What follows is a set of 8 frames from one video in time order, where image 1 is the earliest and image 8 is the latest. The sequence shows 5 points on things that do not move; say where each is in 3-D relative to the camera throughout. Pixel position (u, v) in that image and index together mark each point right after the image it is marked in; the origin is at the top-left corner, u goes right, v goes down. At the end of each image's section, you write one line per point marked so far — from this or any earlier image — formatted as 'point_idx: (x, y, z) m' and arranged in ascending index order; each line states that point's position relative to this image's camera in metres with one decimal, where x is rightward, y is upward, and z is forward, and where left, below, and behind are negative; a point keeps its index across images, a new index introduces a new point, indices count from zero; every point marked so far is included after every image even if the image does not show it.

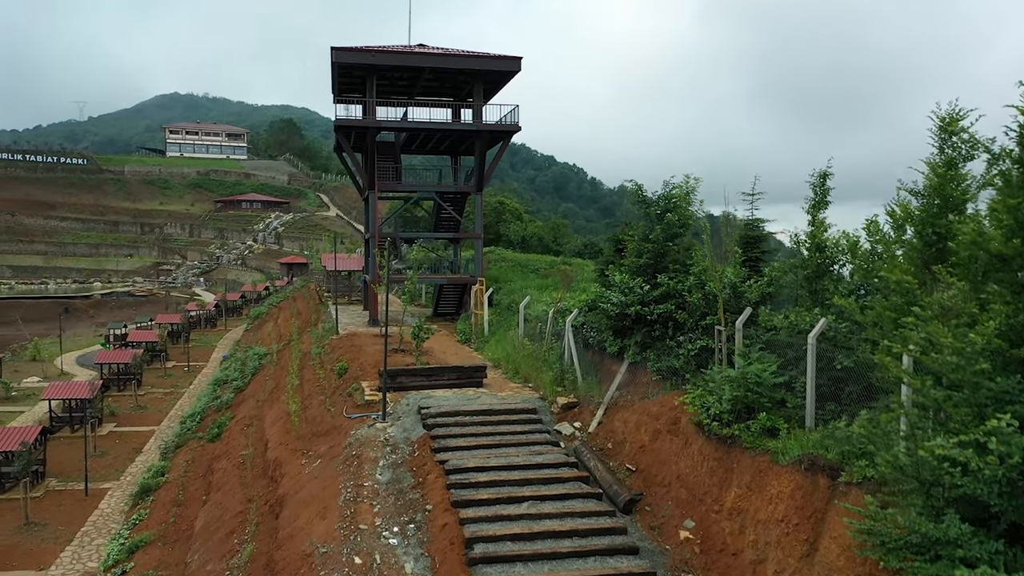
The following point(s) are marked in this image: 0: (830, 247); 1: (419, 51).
0: (+3.2, +0.4, +8.5) m
1: (-2.1, +5.4, +19.2) m
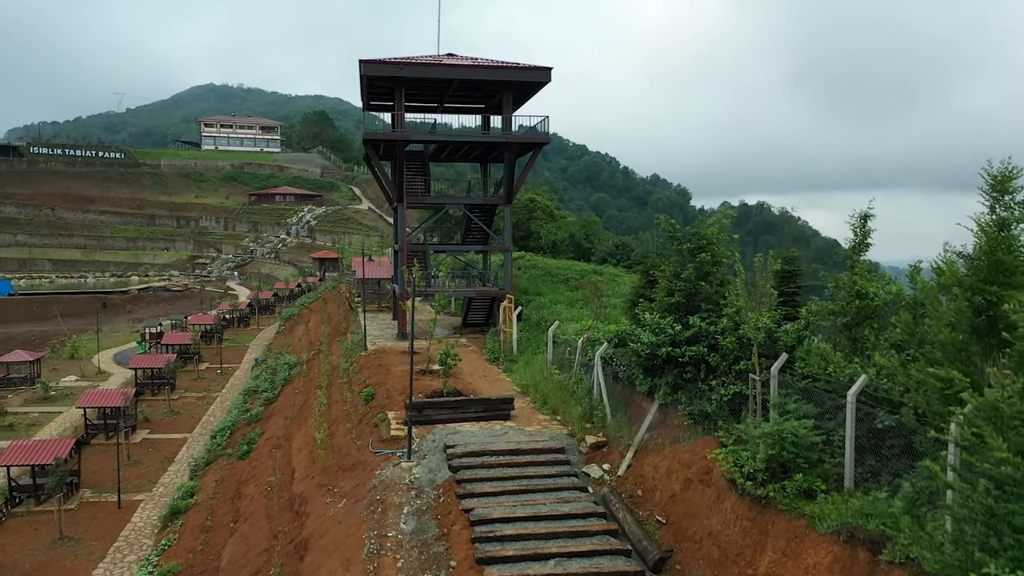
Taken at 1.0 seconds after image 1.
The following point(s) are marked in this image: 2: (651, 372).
0: (+3.5, -0.1, +8.2) m
1: (-1.5, +5.1, +19.0) m
2: (+1.7, -1.0, +9.8) m
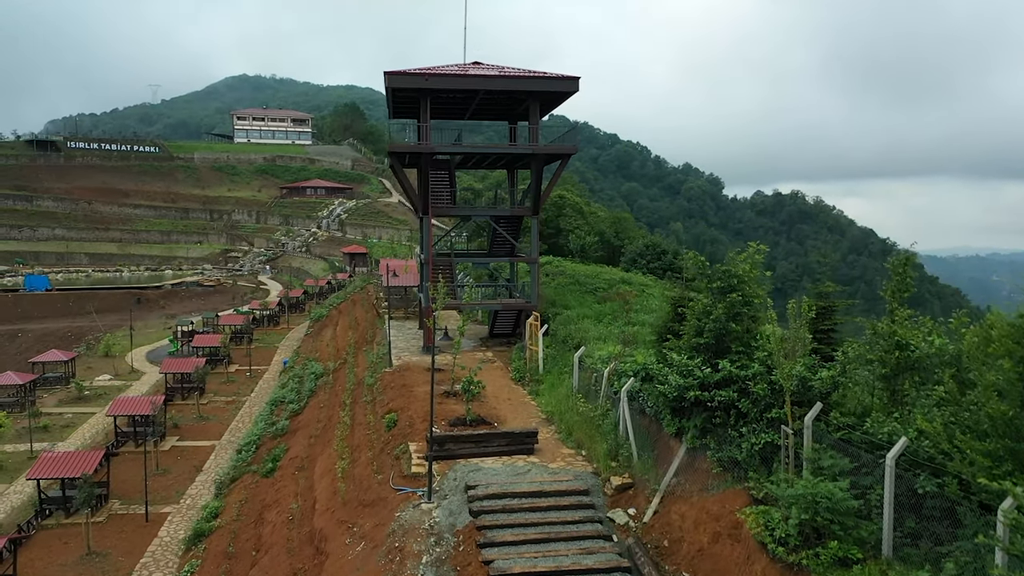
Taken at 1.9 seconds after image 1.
0: (+3.7, -0.5, +7.7) m
1: (-0.9, +4.8, +18.7) m
2: (+1.9, -1.4, +9.5) m
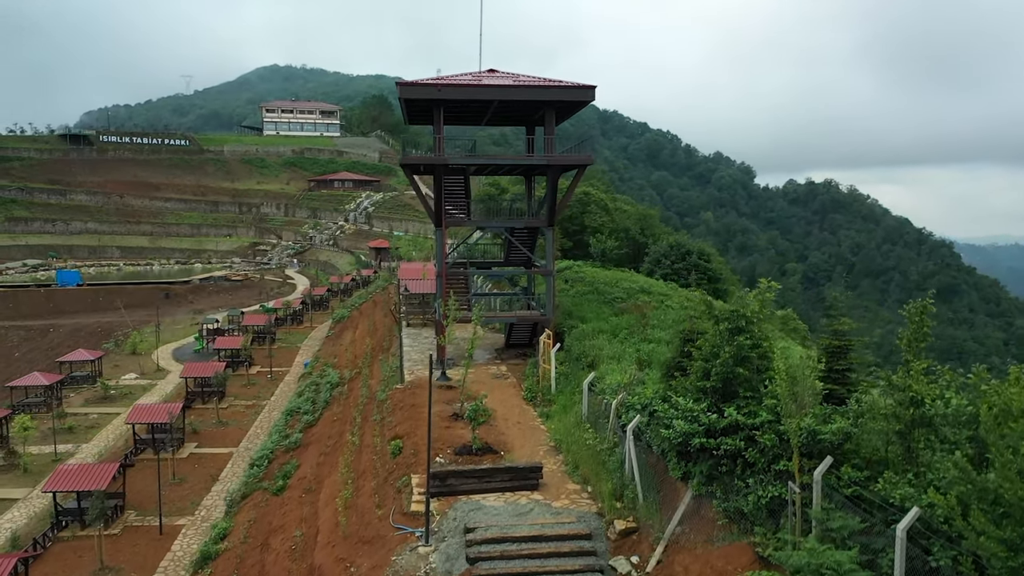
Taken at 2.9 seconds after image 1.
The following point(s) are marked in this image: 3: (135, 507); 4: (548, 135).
0: (+3.6, -1.0, +7.3) m
1: (-0.5, +4.5, +18.3) m
2: (+1.9, -1.9, +9.1) m
3: (-8.9, -5.2, +19.6) m
4: (+0.8, +3.6, +19.5) m
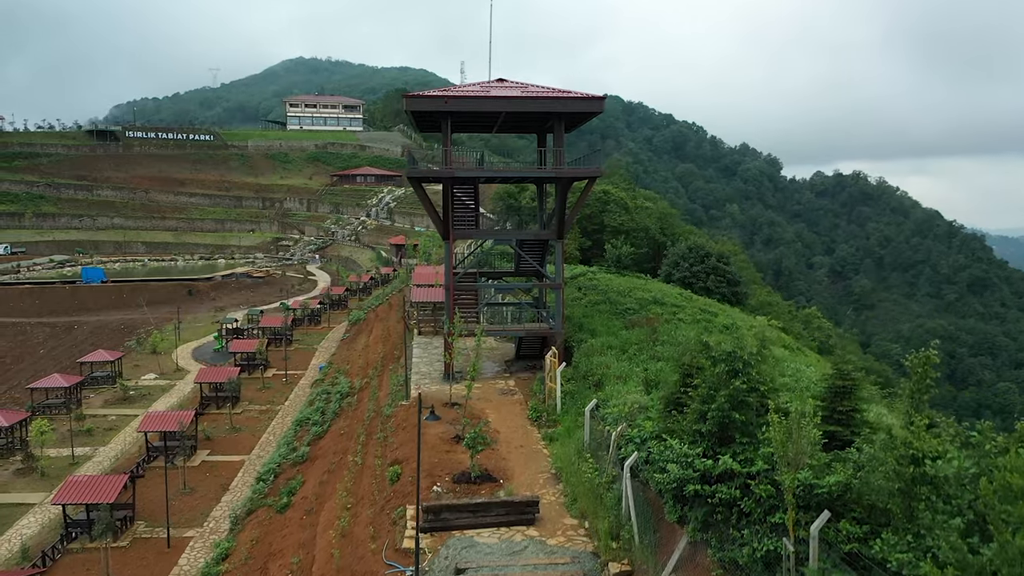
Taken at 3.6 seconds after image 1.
0: (+3.5, -1.4, +6.9) m
1: (-0.4, +4.2, +18.0) m
2: (+1.8, -2.3, +8.9) m
3: (-8.7, -5.4, +19.7) m
4: (+1.1, +3.3, +19.2) m
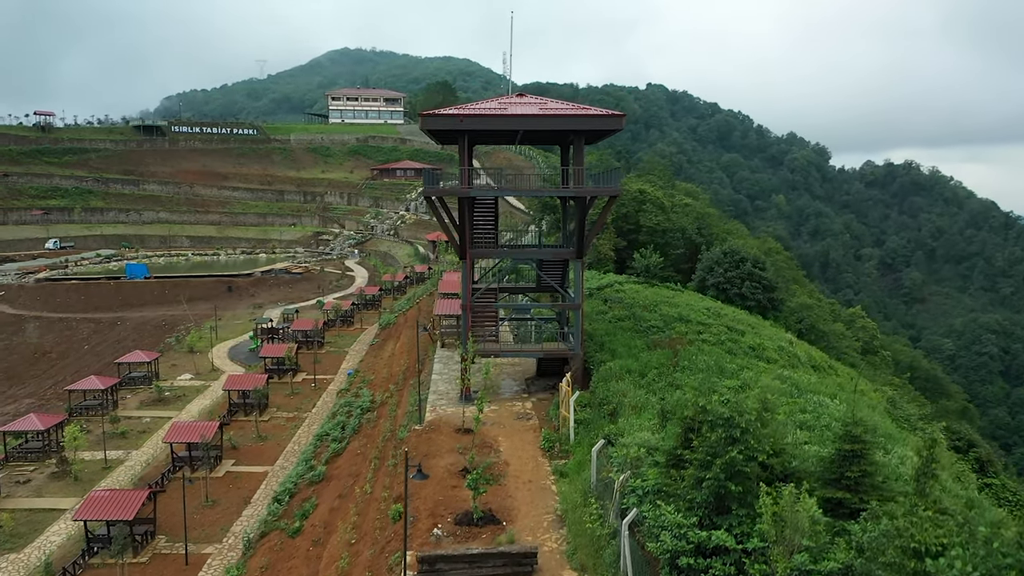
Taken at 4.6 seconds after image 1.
0: (+3.2, -2.0, +6.5) m
1: (0.0, +3.7, +17.6) m
2: (+1.7, -2.9, +8.5) m
3: (-8.2, -5.8, +19.8) m
4: (+1.5, +2.8, +18.7) m
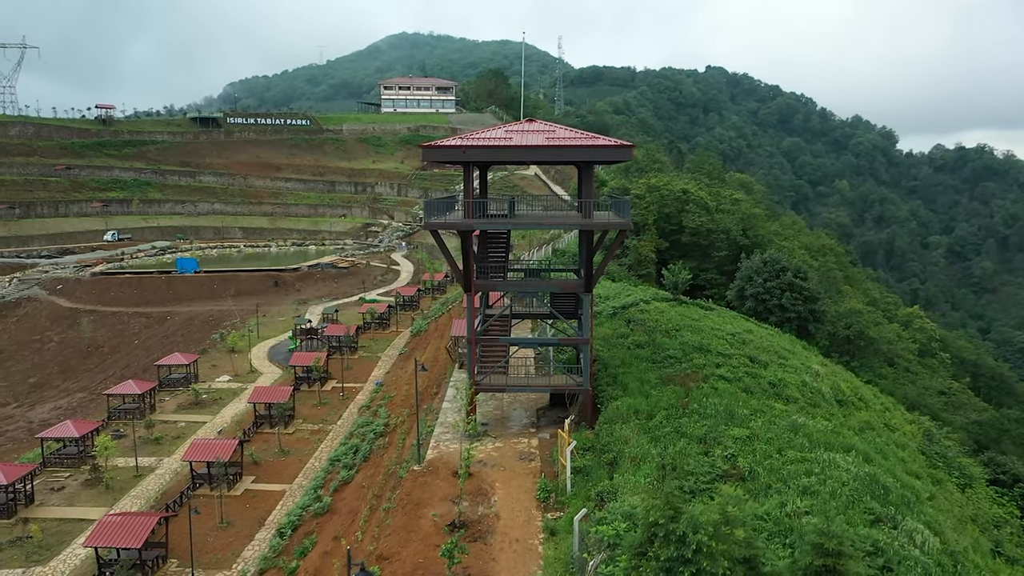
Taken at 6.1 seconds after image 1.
0: (+2.5, -3.0, +5.8) m
1: (+0.1, +3.0, +17.0) m
2: (+1.1, -3.8, +7.9) m
3: (-8.0, -6.4, +20.0) m
4: (+1.7, +2.1, +18.0) m
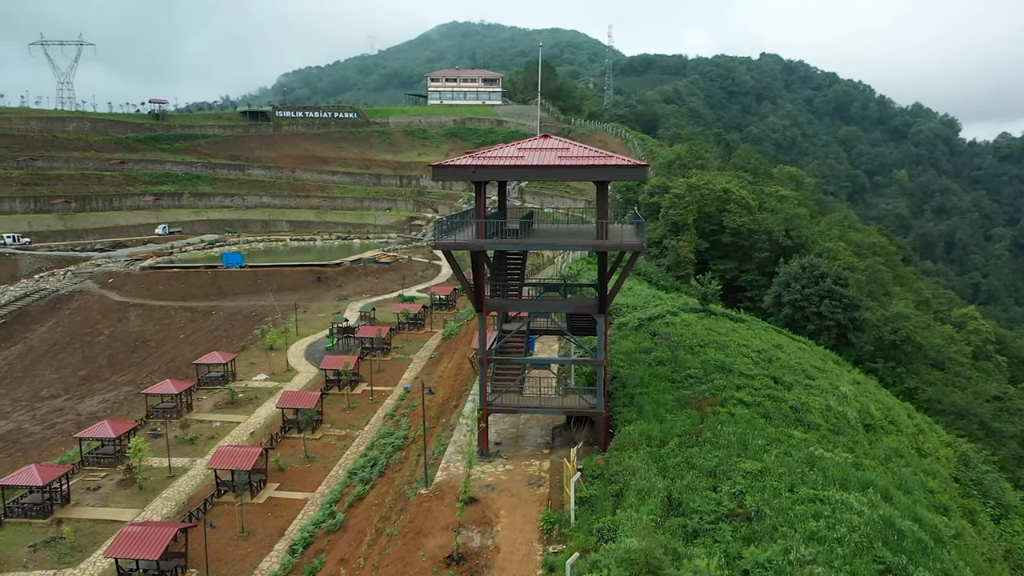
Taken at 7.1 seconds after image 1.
0: (+2.1, -3.6, +5.4) m
1: (+0.4, +2.6, +16.7) m
2: (+0.8, -4.3, +7.6) m
3: (-7.7, -6.8, +20.2) m
4: (+2.0, +1.7, +17.6) m
